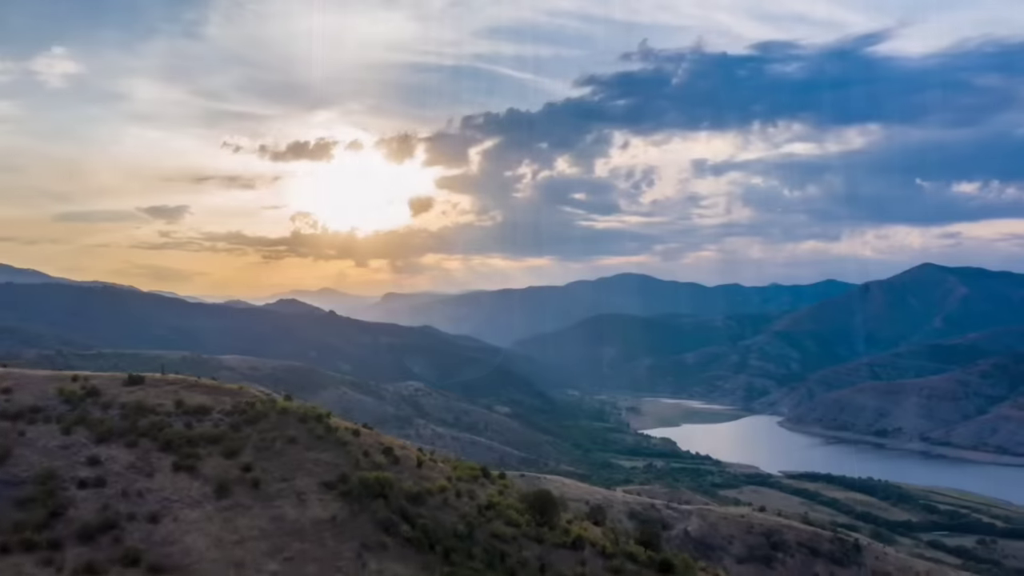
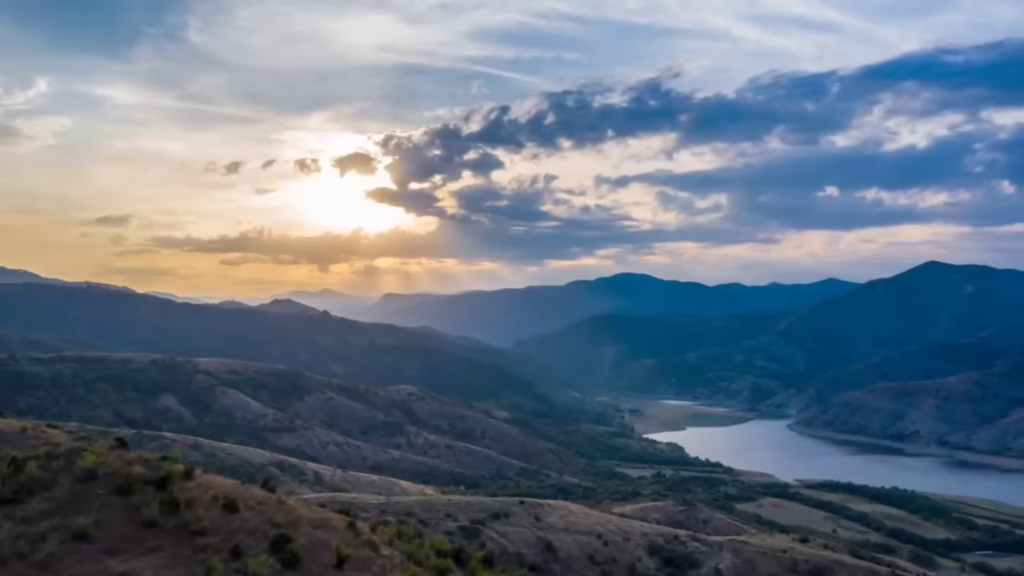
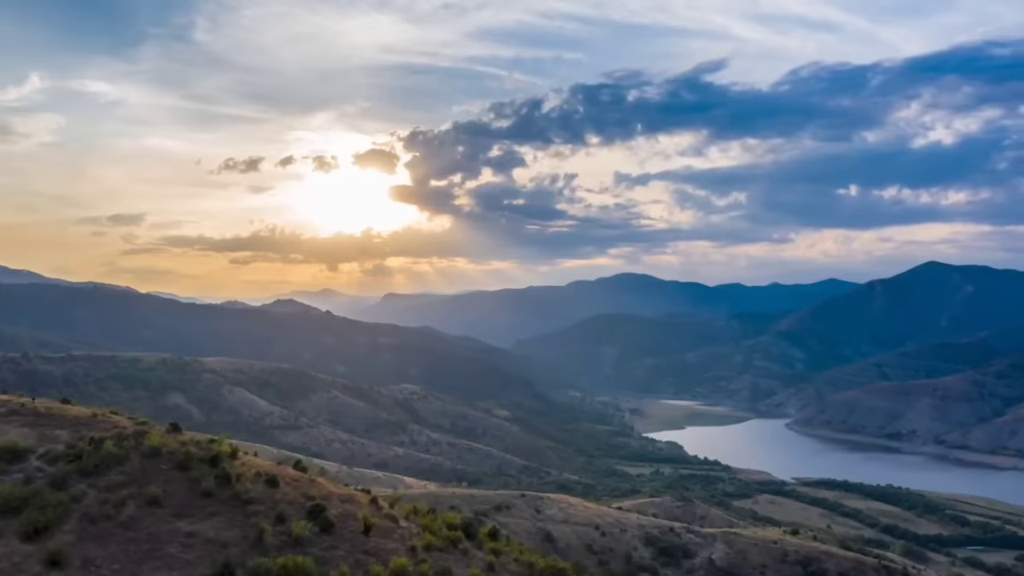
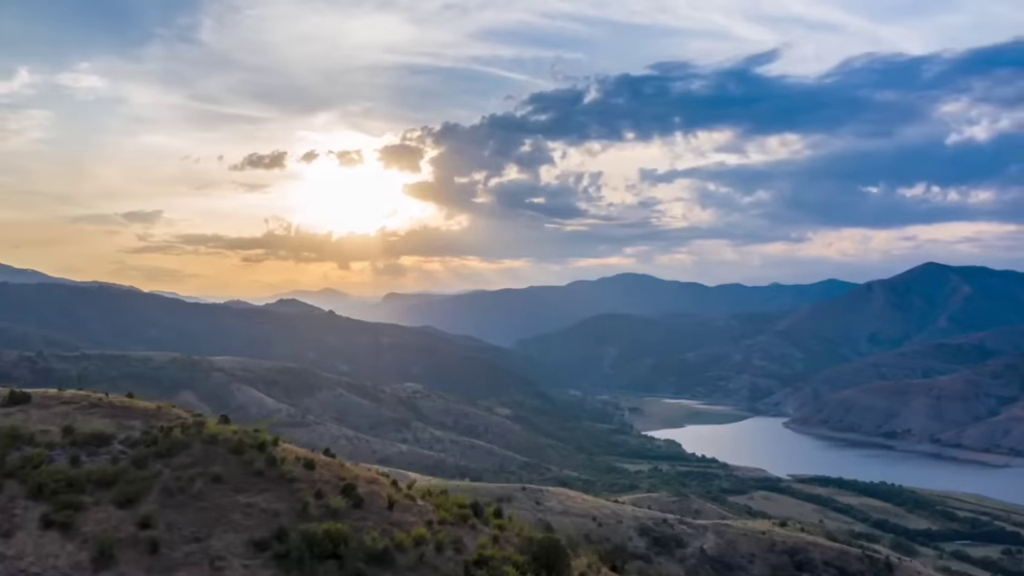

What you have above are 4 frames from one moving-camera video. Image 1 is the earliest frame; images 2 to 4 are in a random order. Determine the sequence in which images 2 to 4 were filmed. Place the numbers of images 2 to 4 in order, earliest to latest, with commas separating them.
4, 3, 2
